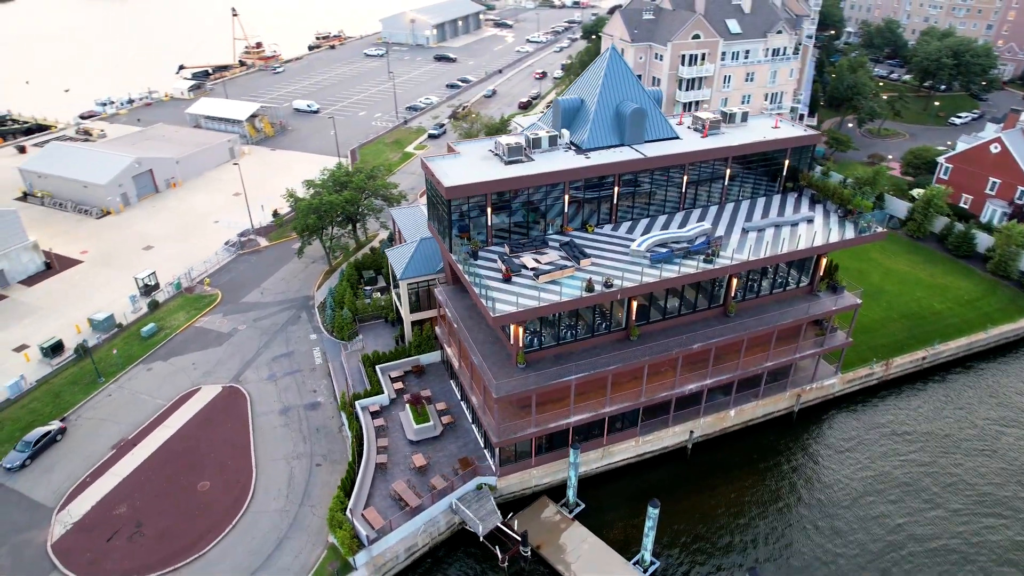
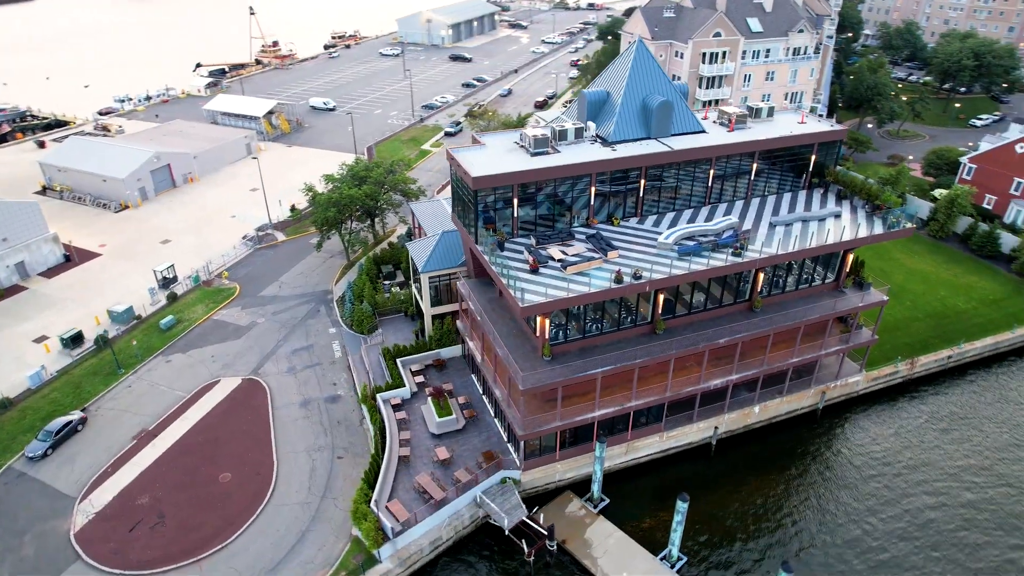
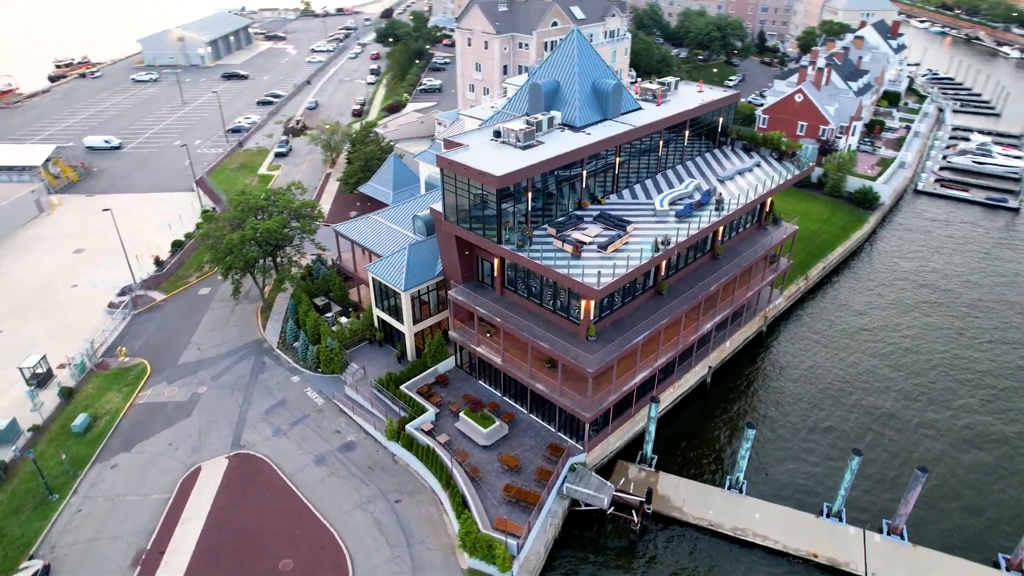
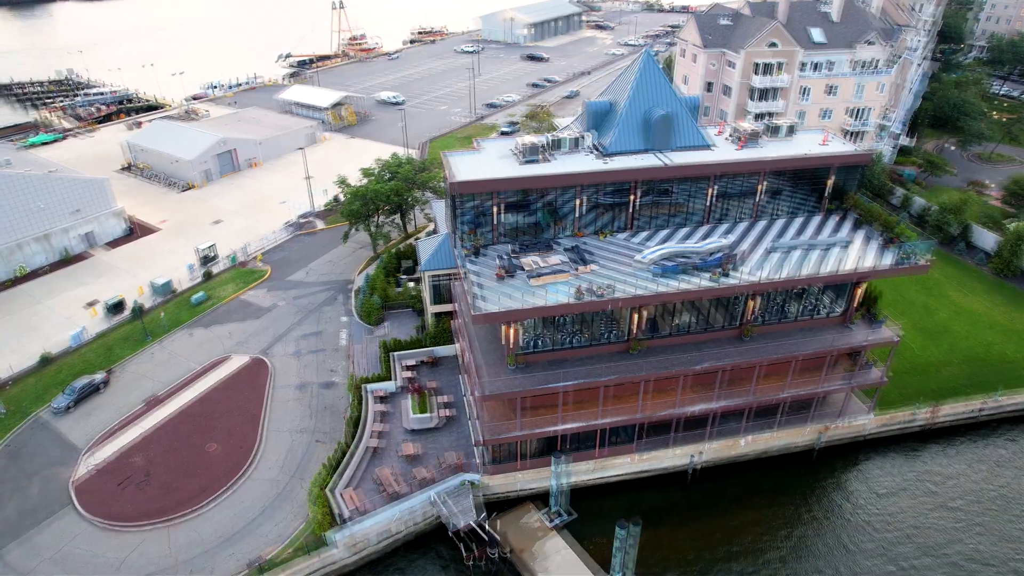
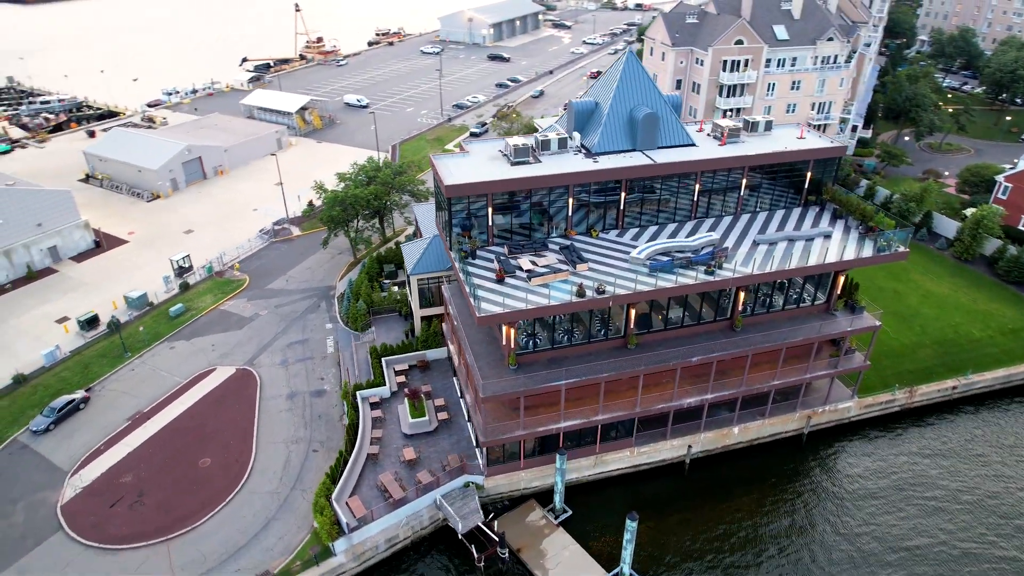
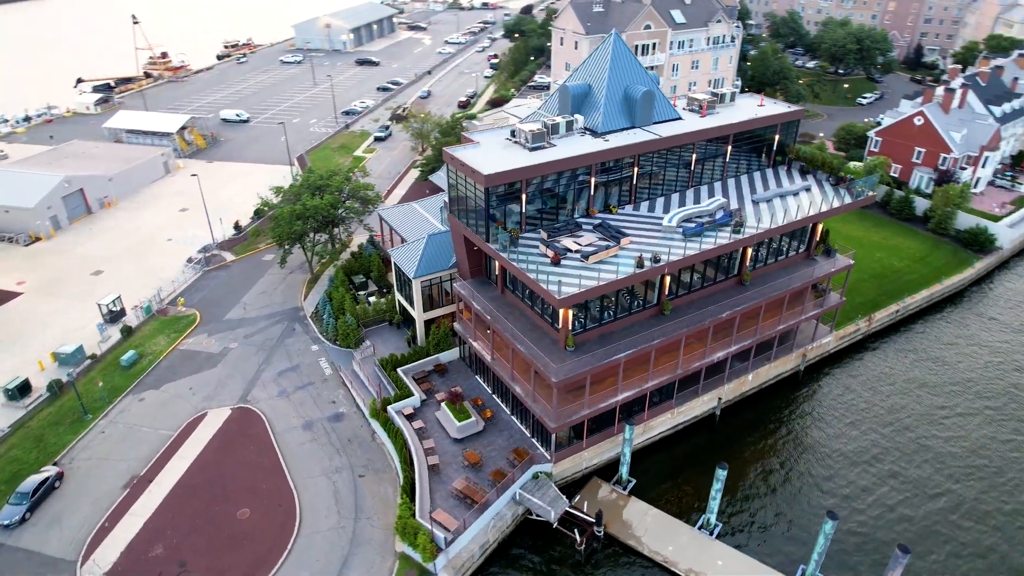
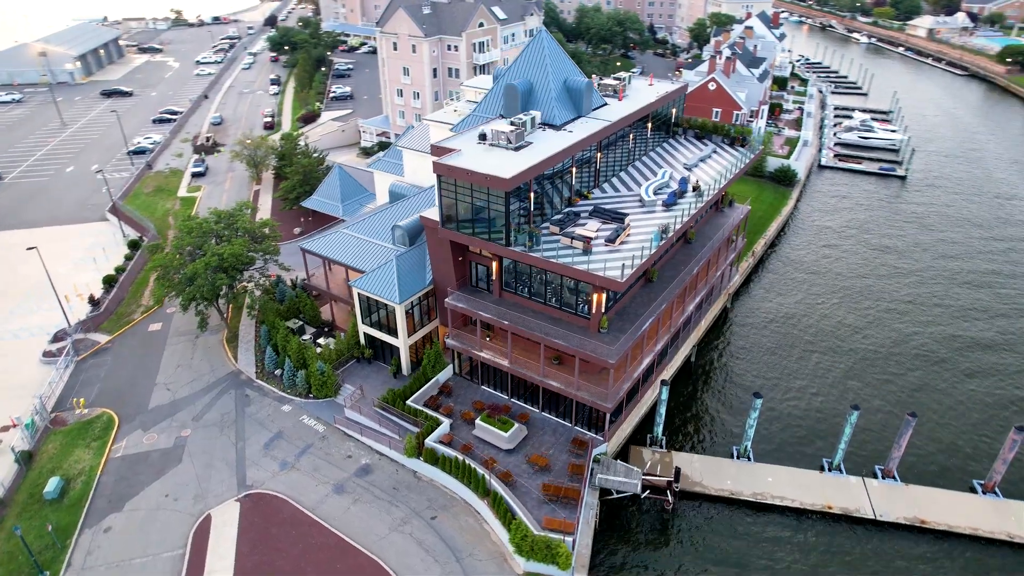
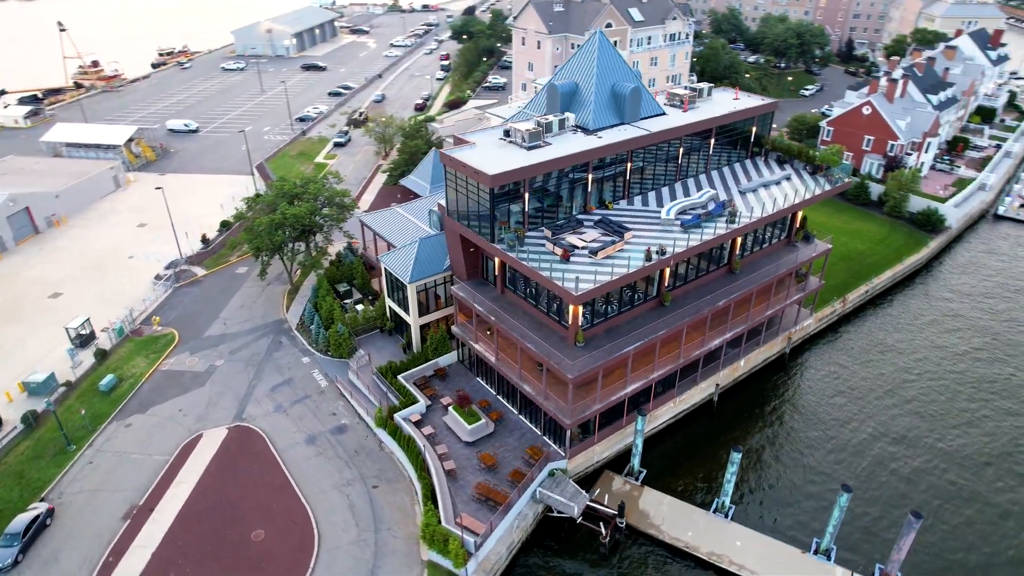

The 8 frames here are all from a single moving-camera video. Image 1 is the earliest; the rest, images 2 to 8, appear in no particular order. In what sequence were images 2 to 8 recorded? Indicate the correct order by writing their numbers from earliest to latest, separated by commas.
5, 4, 2, 6, 8, 3, 7
